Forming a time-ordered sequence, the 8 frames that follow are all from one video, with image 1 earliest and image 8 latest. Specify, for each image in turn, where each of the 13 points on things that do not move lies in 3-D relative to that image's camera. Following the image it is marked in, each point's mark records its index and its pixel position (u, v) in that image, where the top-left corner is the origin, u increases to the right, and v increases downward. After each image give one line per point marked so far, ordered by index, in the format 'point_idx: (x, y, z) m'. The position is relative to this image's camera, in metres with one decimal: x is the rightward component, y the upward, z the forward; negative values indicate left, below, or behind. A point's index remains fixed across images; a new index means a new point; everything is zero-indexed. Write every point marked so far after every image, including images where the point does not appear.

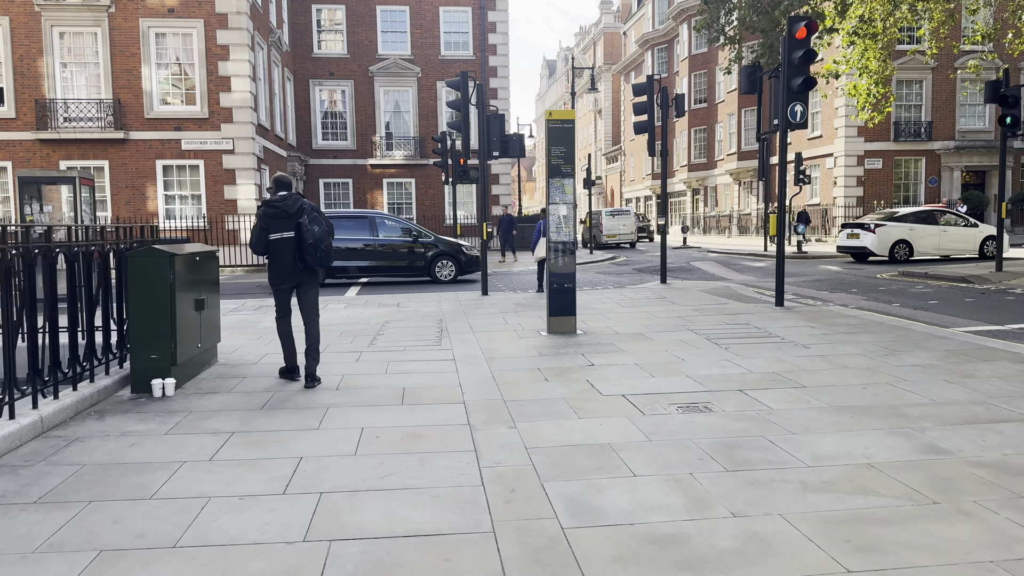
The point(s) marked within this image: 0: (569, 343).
0: (+0.6, -0.6, +8.4) m
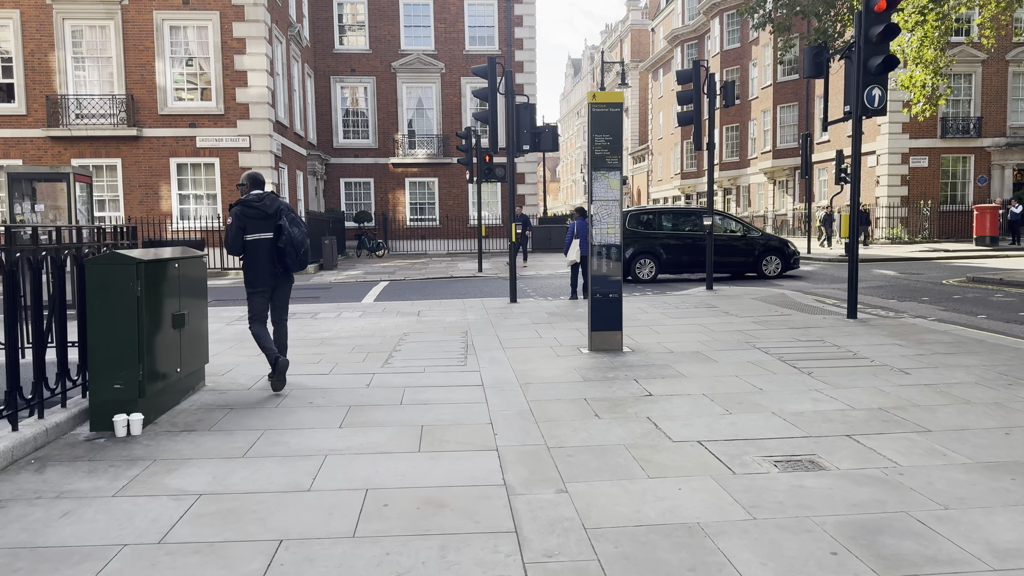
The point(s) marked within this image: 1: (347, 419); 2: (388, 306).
0: (+1.0, -0.7, +7.2) m
1: (-1.2, -0.9, +5.4) m
2: (-2.0, -0.3, +12.3) m
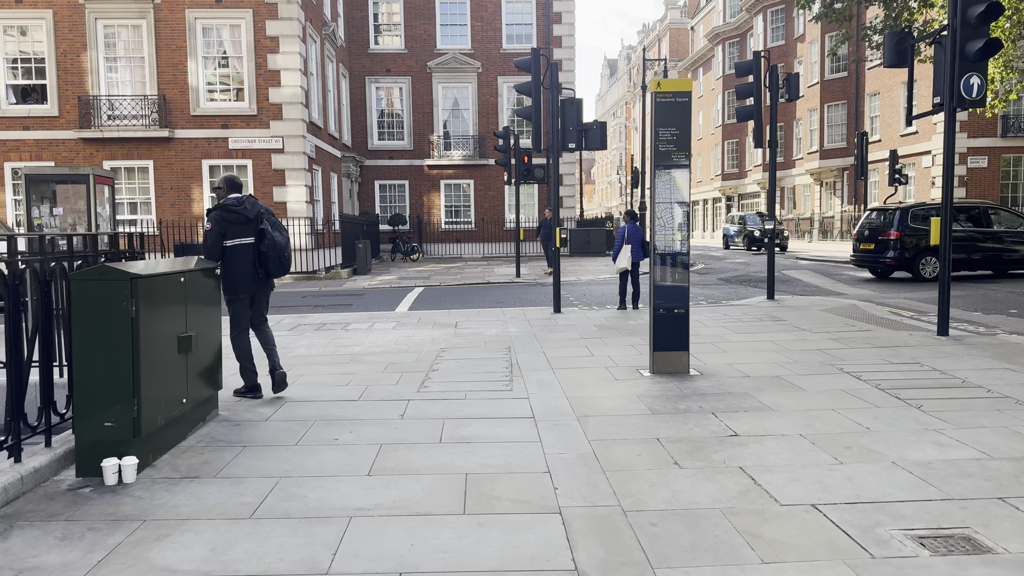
0: (+1.4, -0.9, +6.3) m
1: (-0.8, -1.0, +4.5) m
2: (-1.3, -0.4, +11.5) m
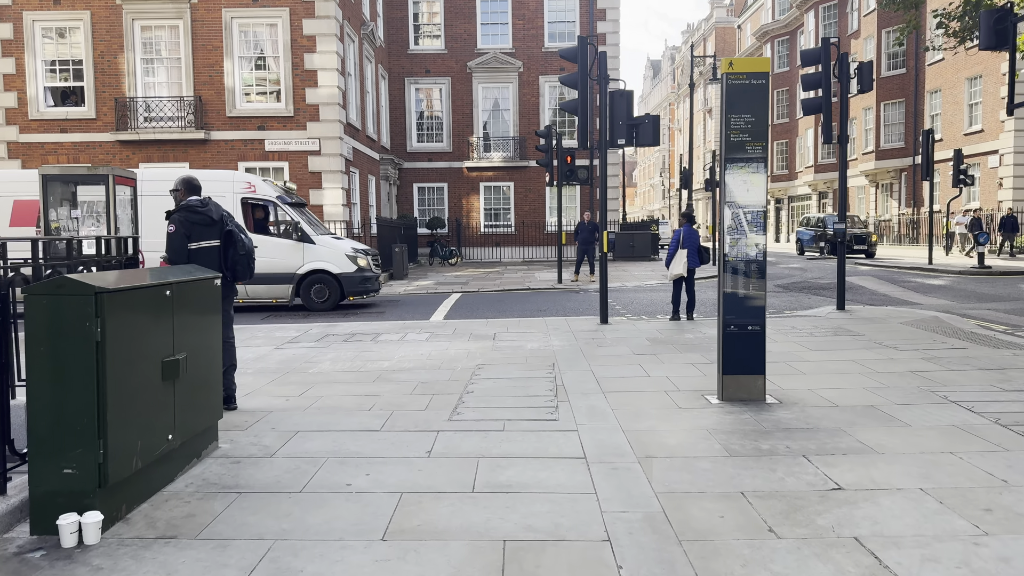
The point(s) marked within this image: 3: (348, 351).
0: (+1.8, -1.0, +5.3) m
1: (-0.6, -1.1, +3.7) m
2: (-0.7, -0.5, +10.6) m
3: (-1.9, -0.7, +9.1) m
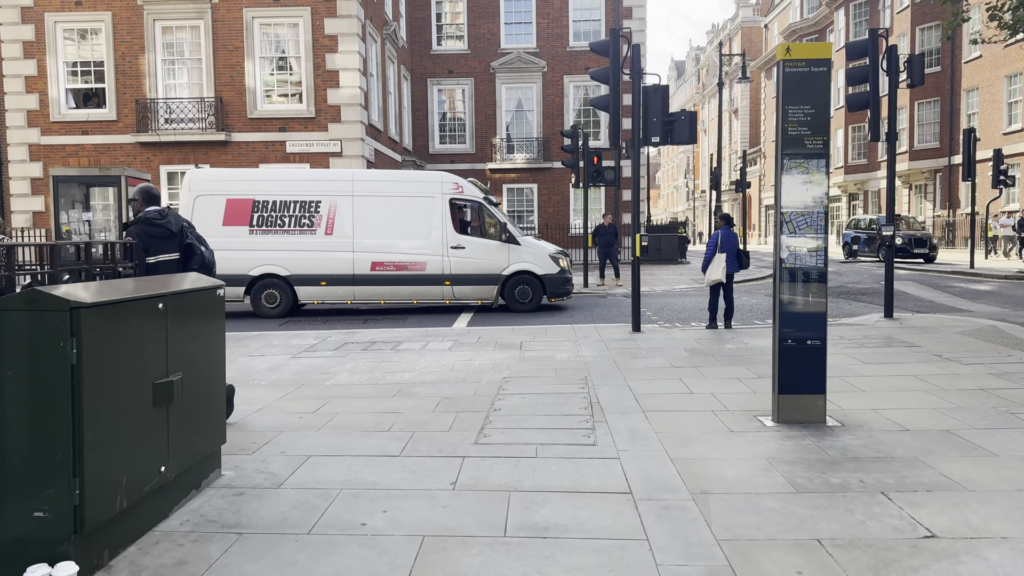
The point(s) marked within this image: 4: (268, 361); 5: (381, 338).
0: (+2.0, -1.0, +4.7) m
1: (-0.4, -1.2, +3.2) m
2: (-0.4, -0.6, +10.1) m
3: (-1.6, -0.8, +8.6) m
4: (-2.8, -0.8, +8.6) m
5: (-1.7, -0.7, +10.0) m
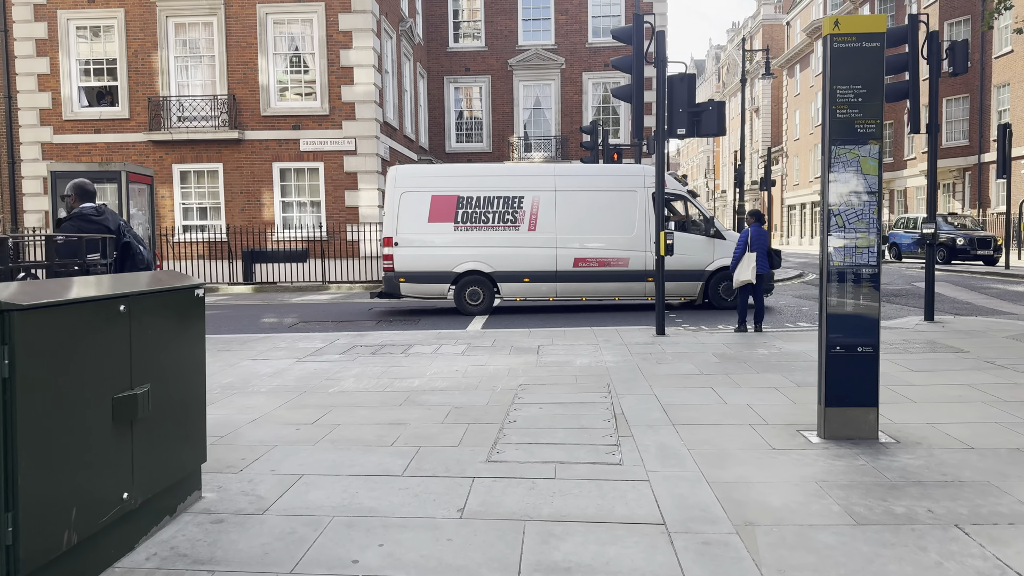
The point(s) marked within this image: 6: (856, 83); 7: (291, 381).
0: (+2.1, -1.0, +4.1) m
1: (-0.4, -1.2, +2.7) m
2: (-0.2, -0.6, +9.6) m
3: (-1.4, -0.8, +8.1) m
4: (-2.6, -0.8, +8.2) m
5: (-1.5, -0.7, +9.5) m
6: (+2.1, +1.3, +4.7) m
7: (-2.1, -0.9, +7.3) m
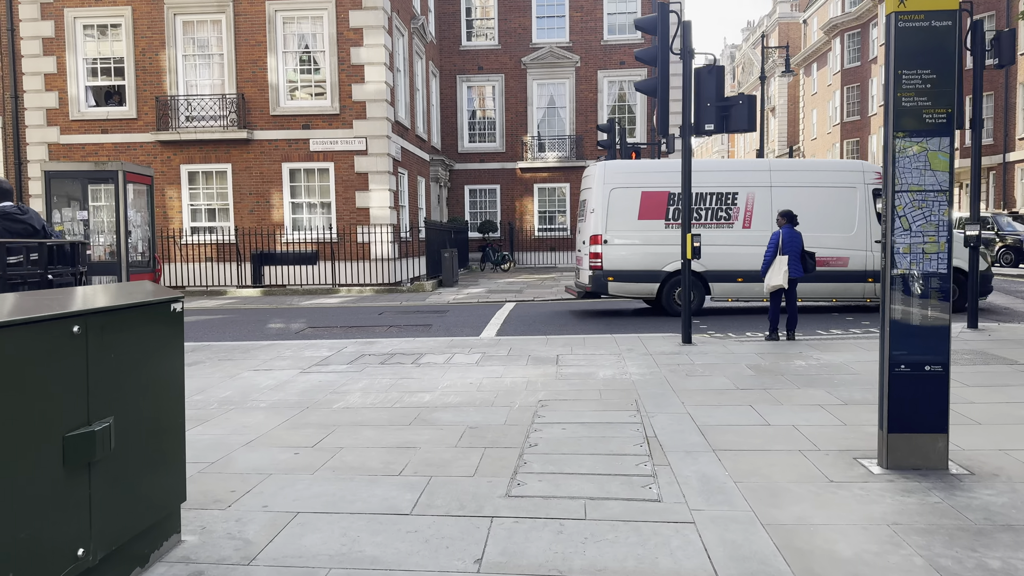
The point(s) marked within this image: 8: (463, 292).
0: (+2.2, -1.1, +3.6) m
1: (-0.3, -1.2, +2.1) m
2: (0.0, -0.7, +9.1) m
3: (-1.3, -0.9, +7.6) m
4: (-2.4, -0.9, +7.7) m
5: (-1.3, -0.7, +9.0) m
6: (+2.3, +1.2, +4.2) m
7: (-1.9, -1.0, +6.8) m
8: (-1.2, -0.1, +18.9) m
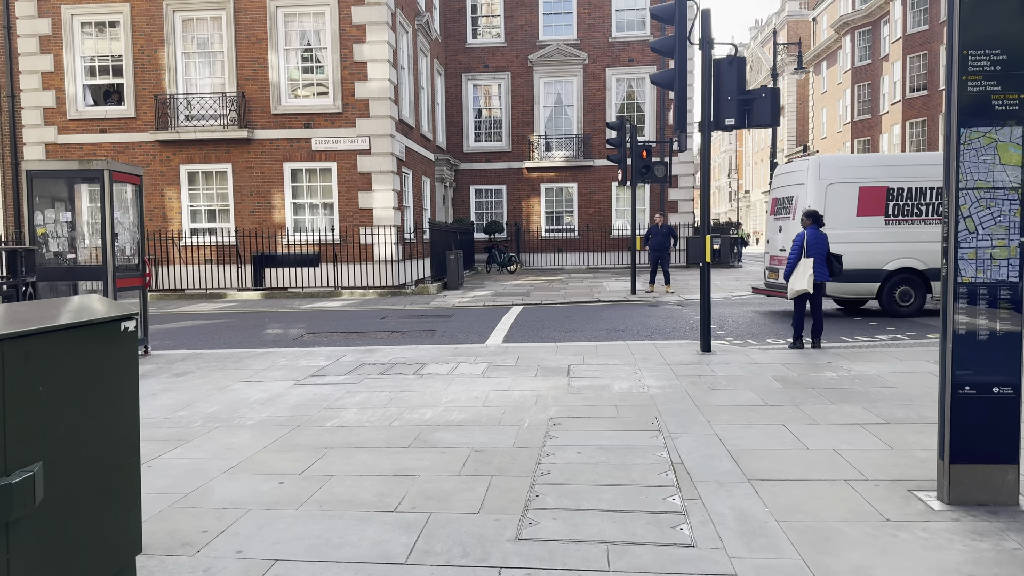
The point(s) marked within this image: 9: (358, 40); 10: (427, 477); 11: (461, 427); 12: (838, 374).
0: (+2.2, -1.1, +3.1) m
1: (-0.2, -1.3, +1.6) m
2: (+0.1, -0.8, +8.6) m
3: (-1.2, -0.9, +7.1) m
4: (-2.3, -1.0, +7.2) m
5: (-1.2, -0.8, +8.5) m
6: (+2.3, +1.2, +3.7) m
7: (-1.9, -1.0, +6.3) m
8: (-1.0, -0.2, +18.4) m
9: (-4.0, +6.4, +19.6) m
10: (-0.5, -1.1, +4.4) m
11: (-0.4, -1.0, +5.6) m
12: (+3.0, -0.8, +7.1) m
